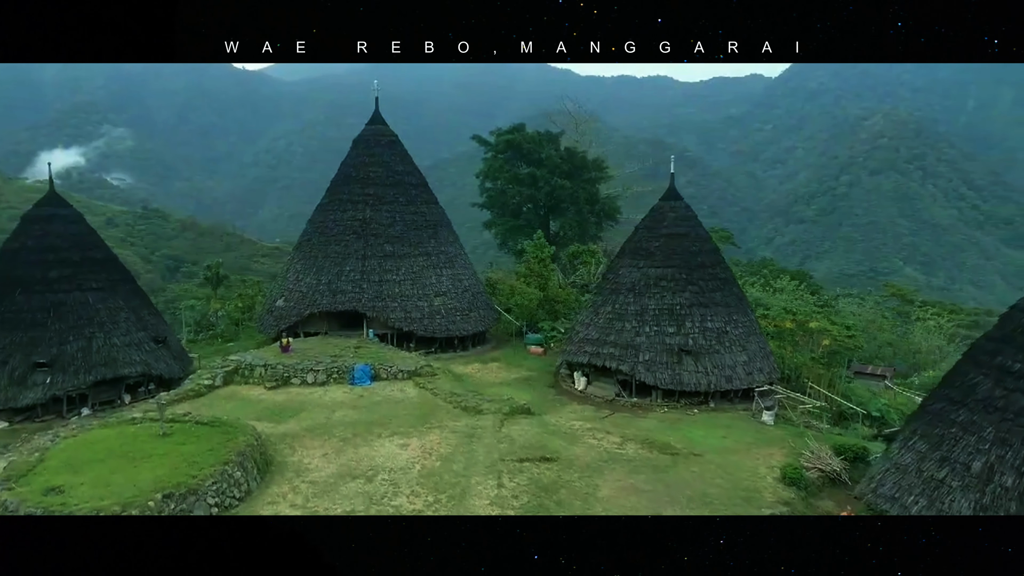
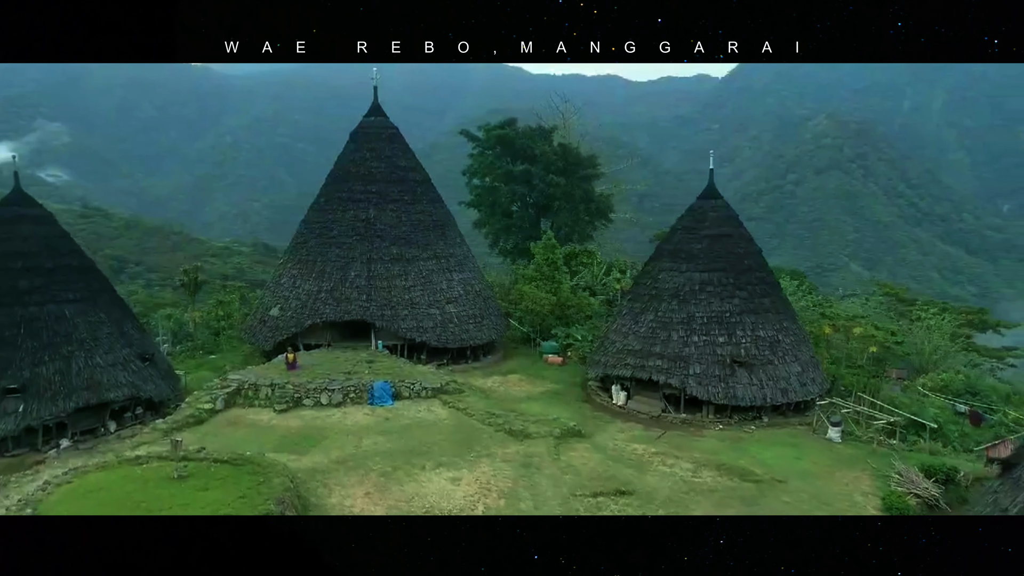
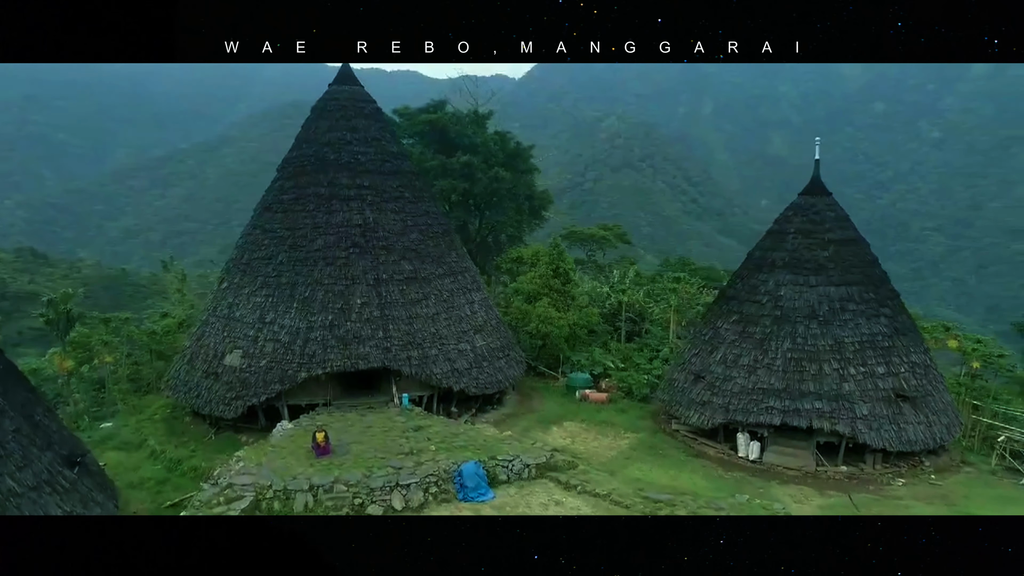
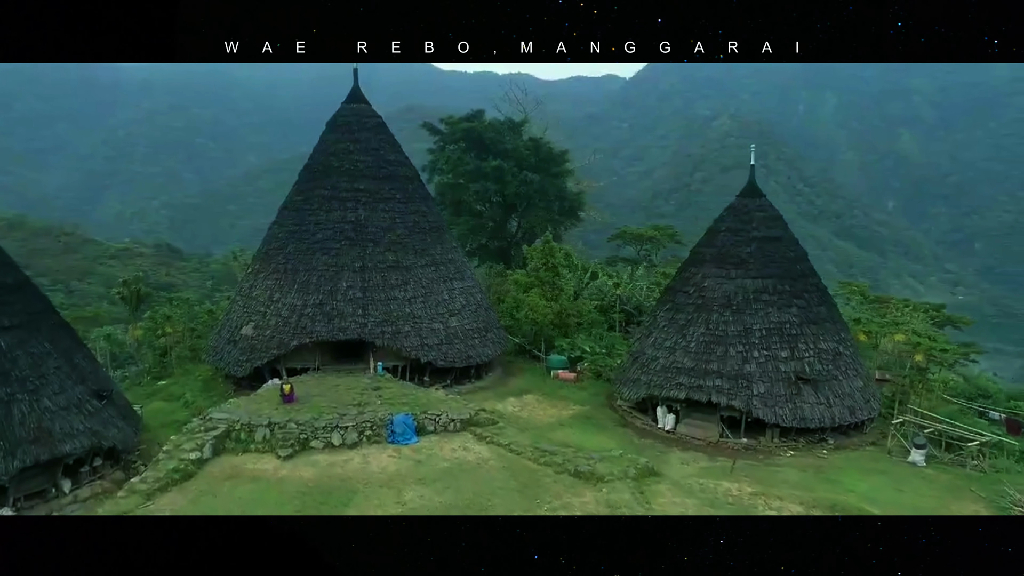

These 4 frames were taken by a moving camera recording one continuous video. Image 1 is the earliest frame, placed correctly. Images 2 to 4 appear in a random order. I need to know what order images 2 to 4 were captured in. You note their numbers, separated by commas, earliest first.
2, 4, 3
